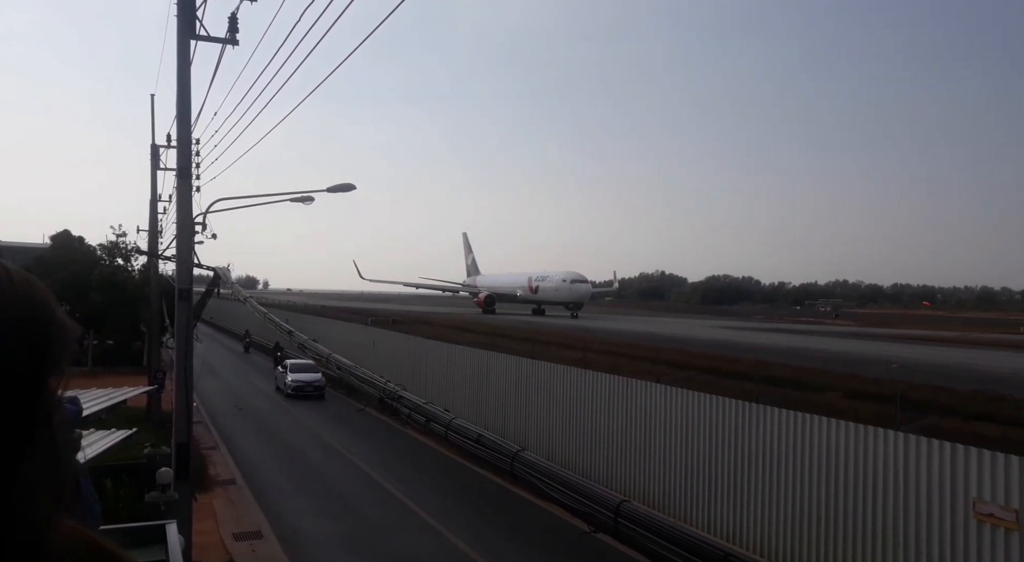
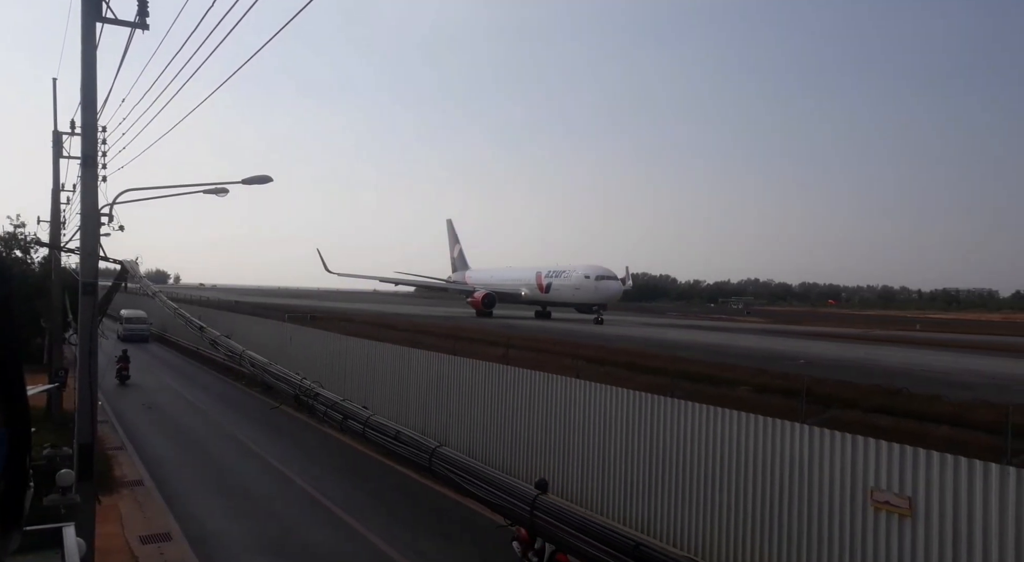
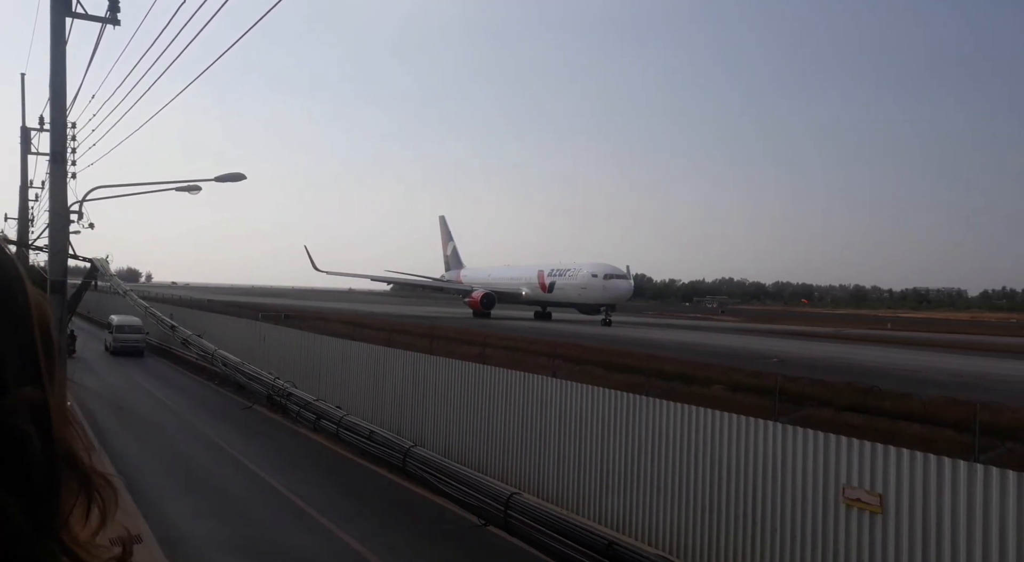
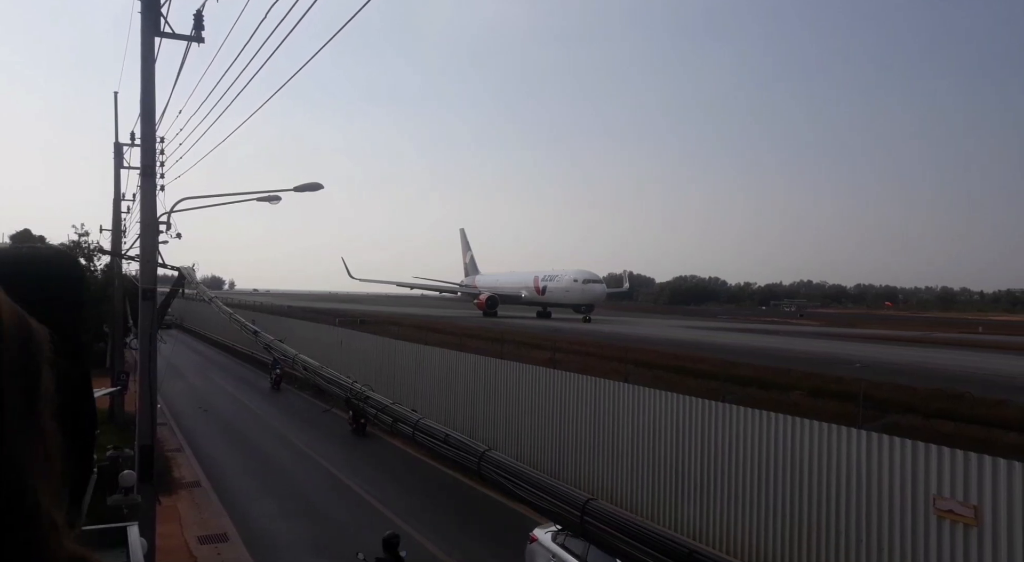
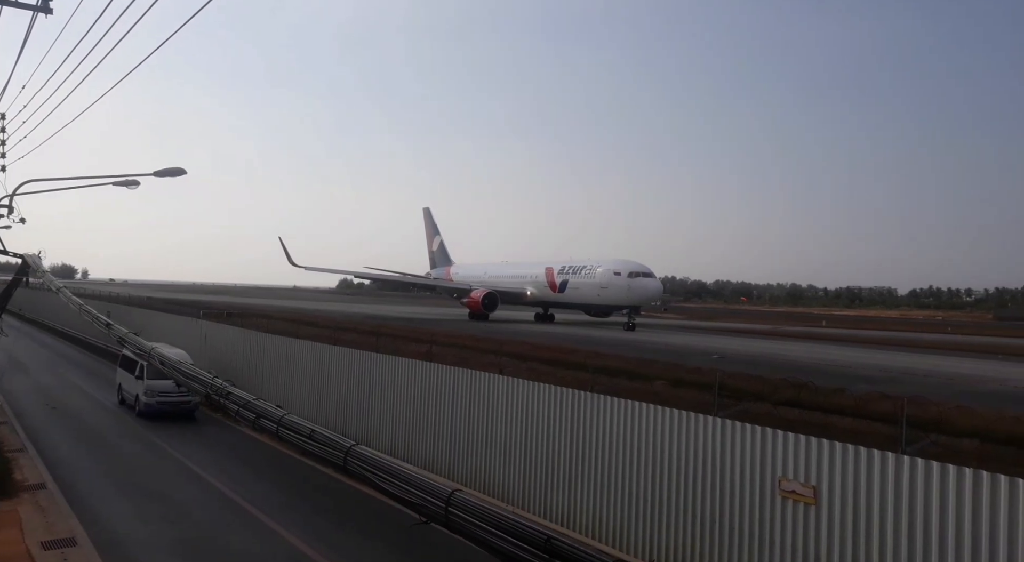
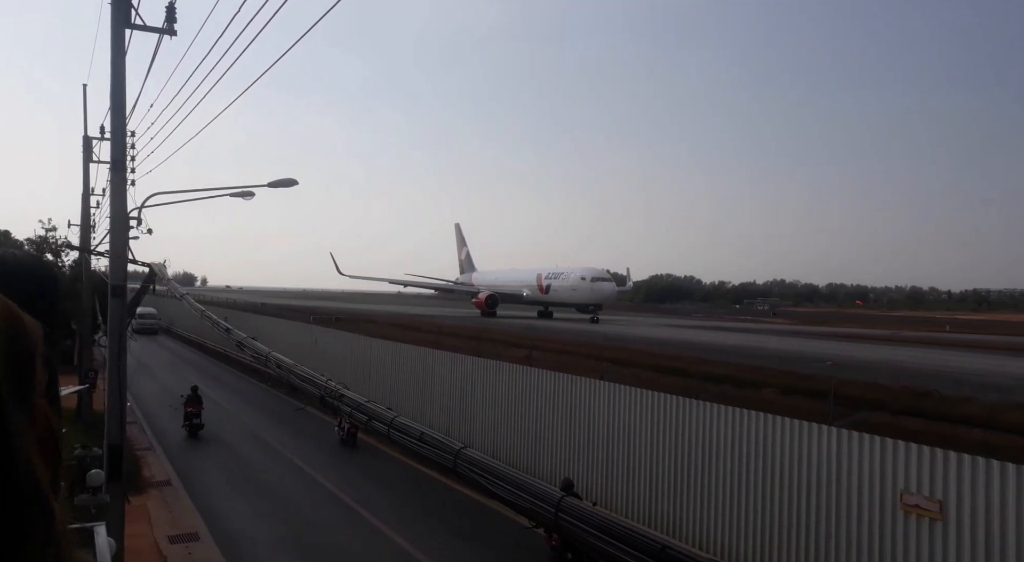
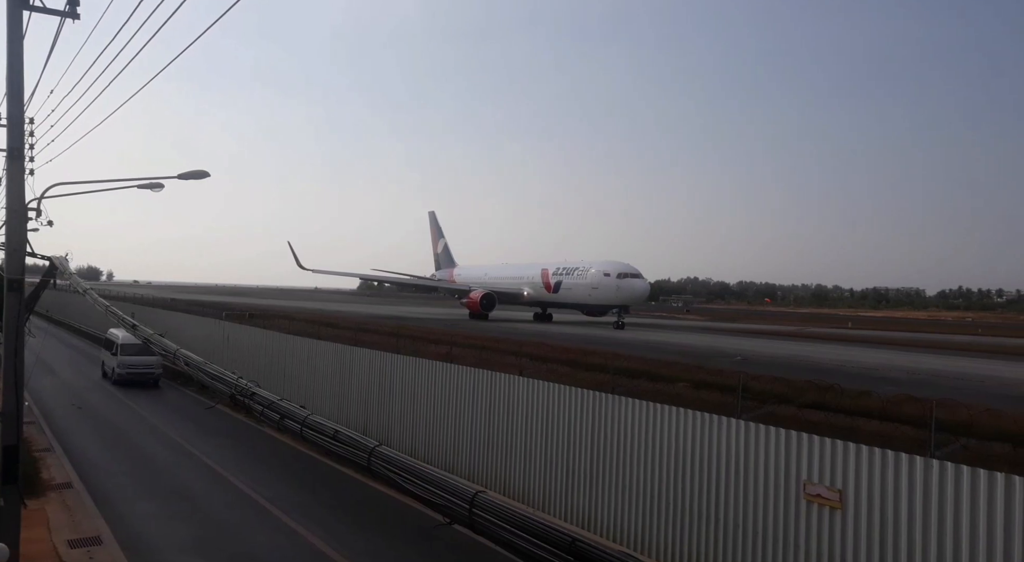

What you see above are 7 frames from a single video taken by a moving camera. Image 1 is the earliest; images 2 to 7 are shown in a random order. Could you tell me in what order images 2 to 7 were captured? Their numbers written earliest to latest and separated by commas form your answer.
4, 6, 2, 3, 7, 5
